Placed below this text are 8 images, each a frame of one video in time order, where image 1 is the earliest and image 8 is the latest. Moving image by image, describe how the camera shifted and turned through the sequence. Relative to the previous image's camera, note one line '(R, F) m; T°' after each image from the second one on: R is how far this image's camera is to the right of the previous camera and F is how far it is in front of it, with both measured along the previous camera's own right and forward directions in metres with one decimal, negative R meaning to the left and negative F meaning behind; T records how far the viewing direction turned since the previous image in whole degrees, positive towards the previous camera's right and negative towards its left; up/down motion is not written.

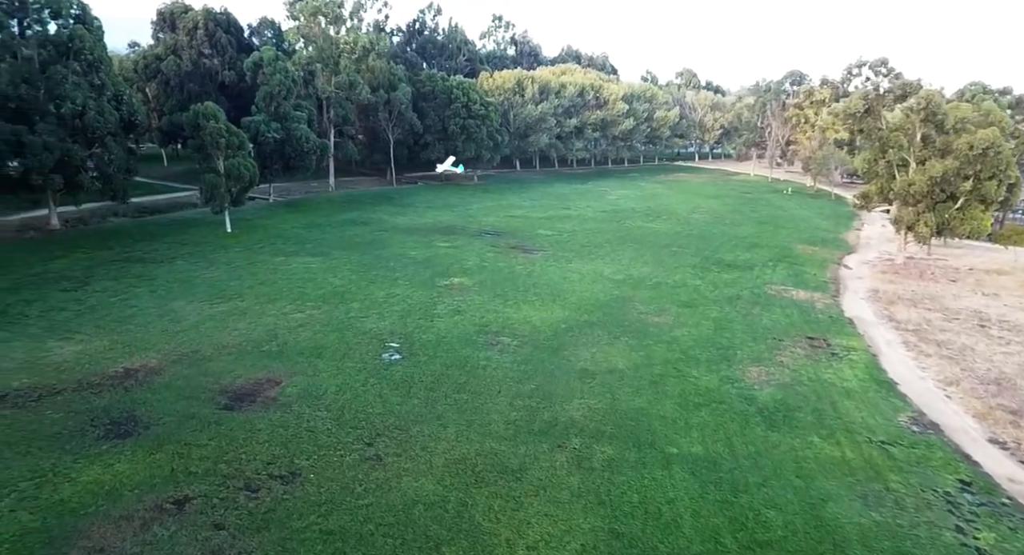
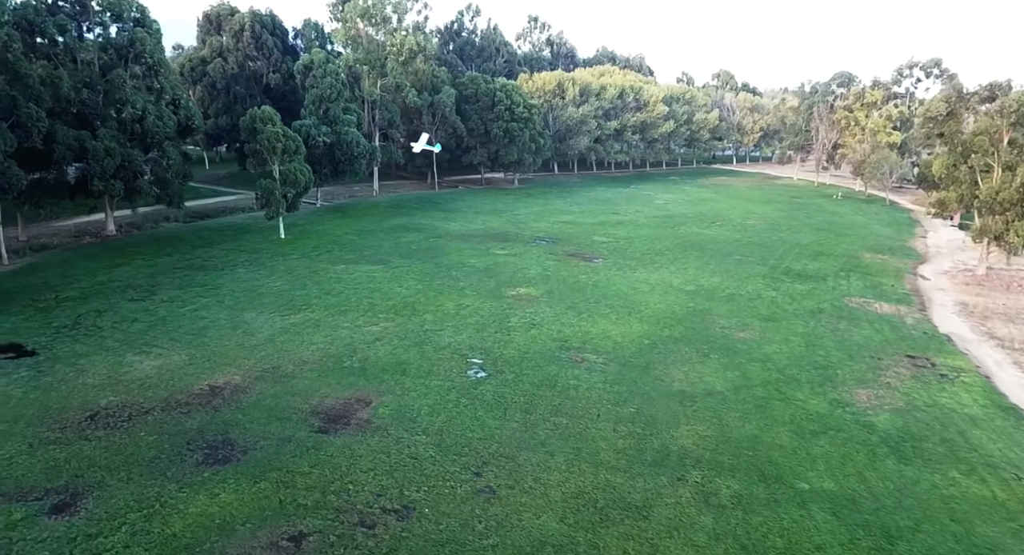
(-2.0, +0.8) m; -2°
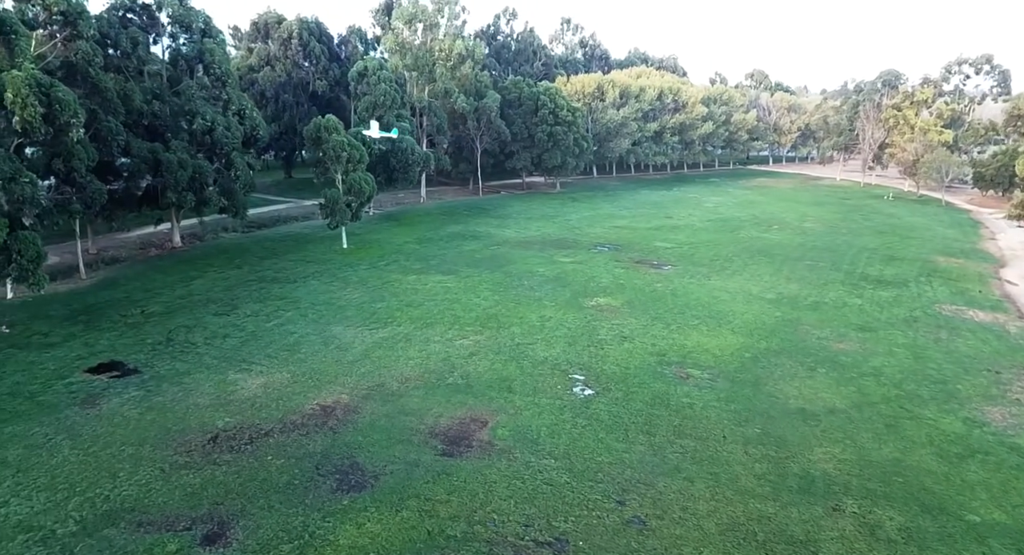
(-2.4, +0.5) m; -2°
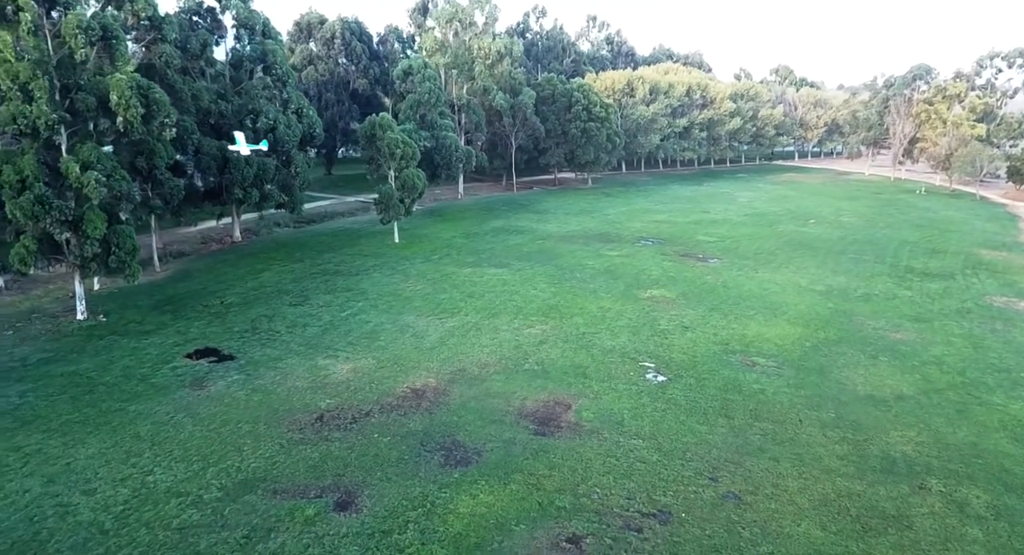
(-1.7, -0.7) m; -1°
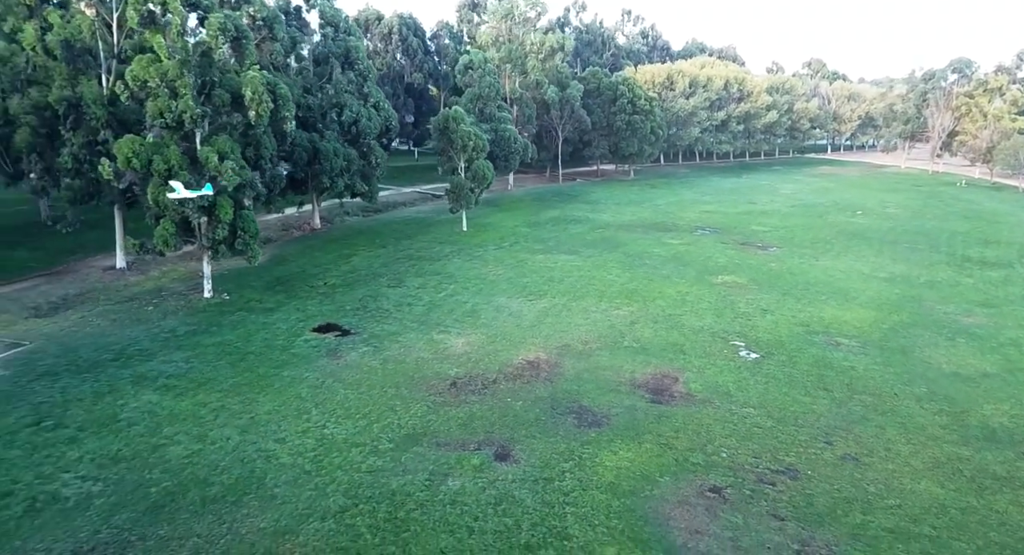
(-2.5, -1.3) m; -2°
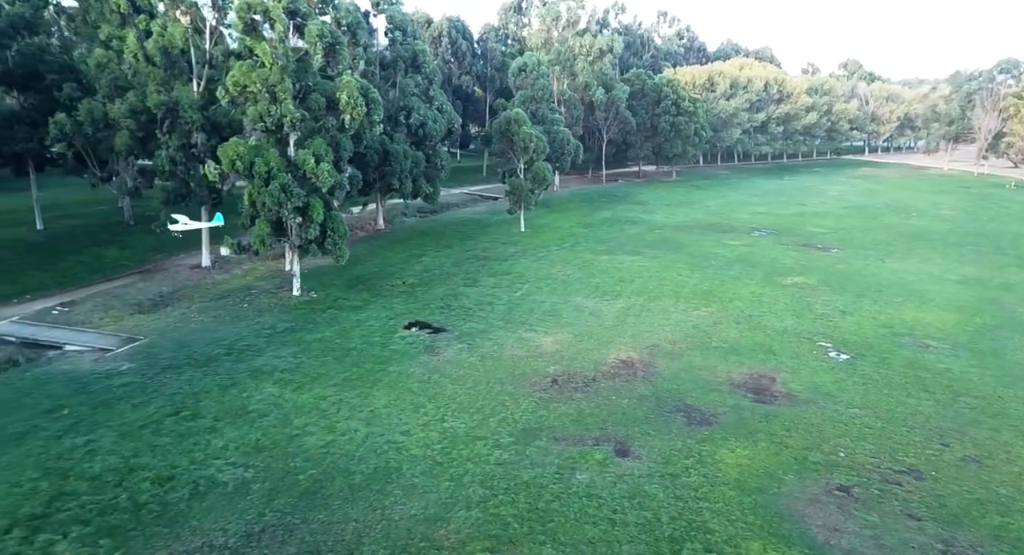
(-2.0, -0.3) m; -2°
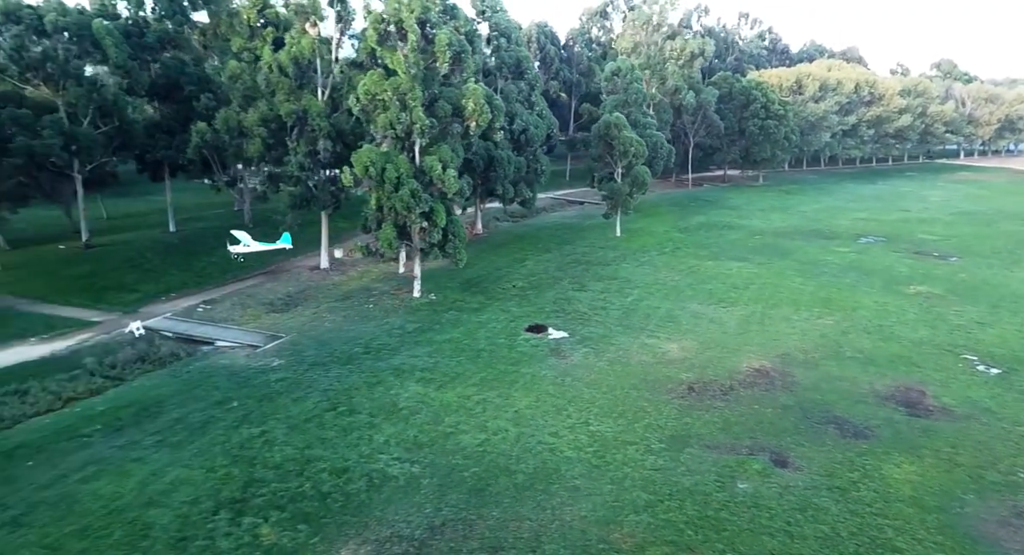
(-1.9, -0.1) m; -6°
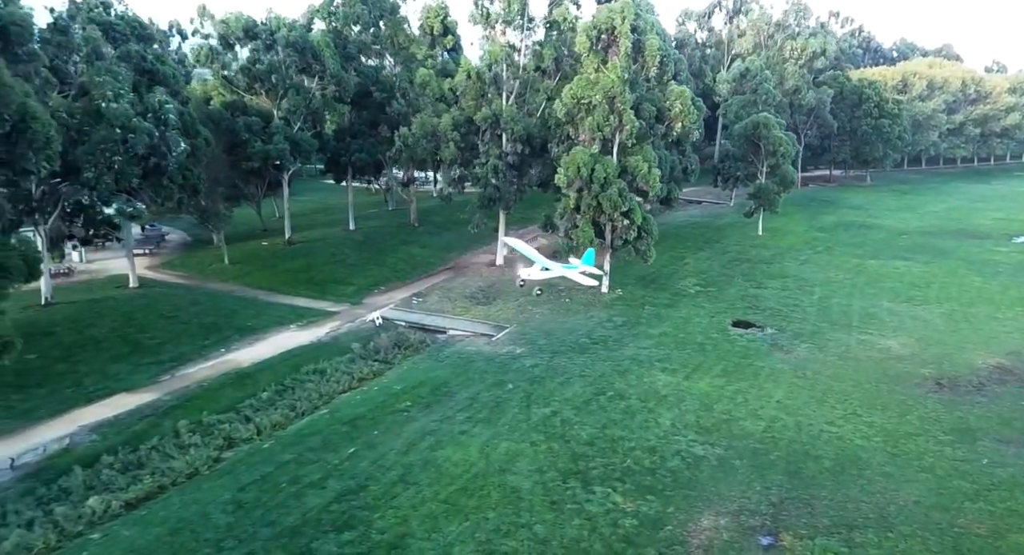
(-4.6, -0.7) m; -5°
